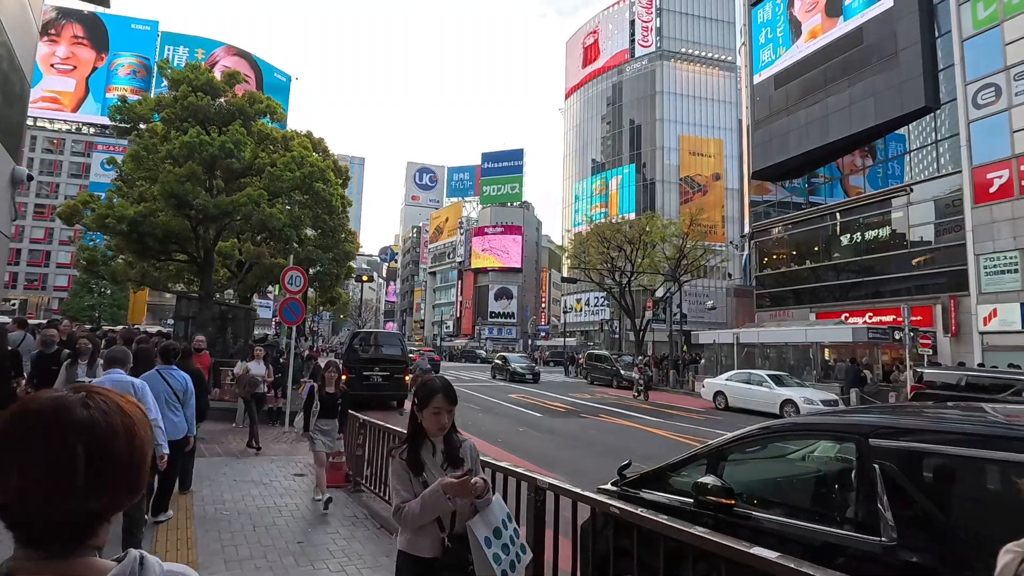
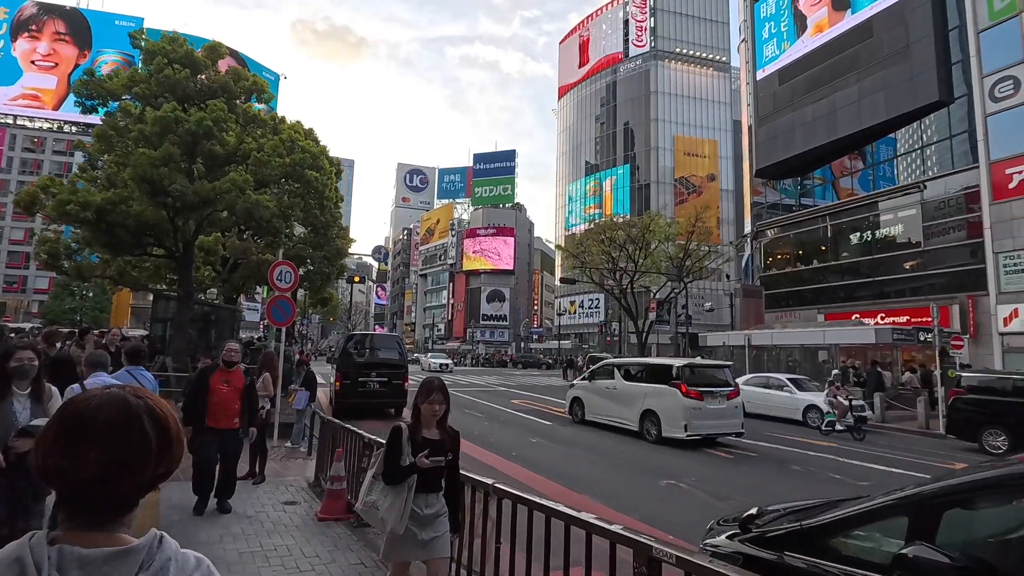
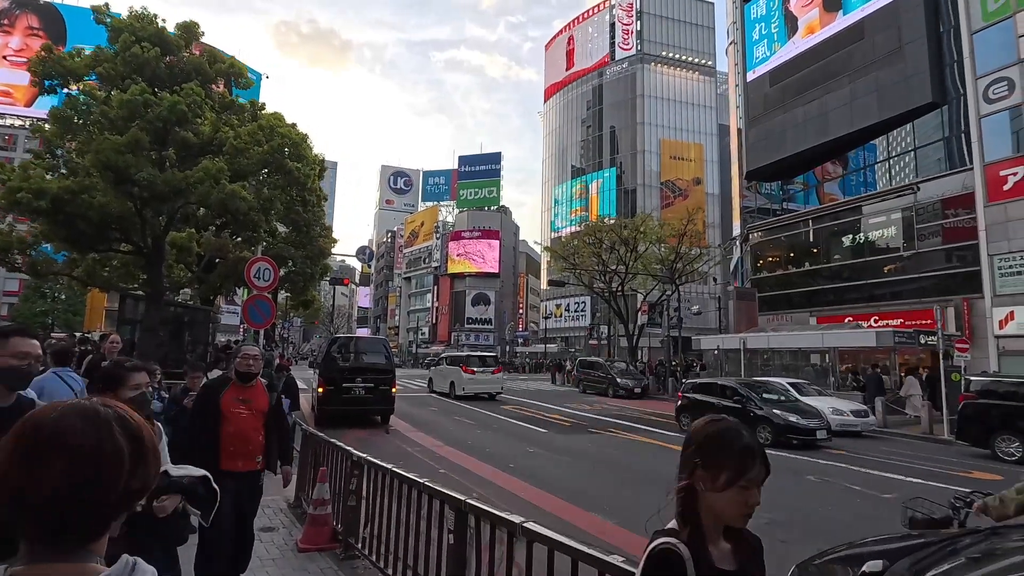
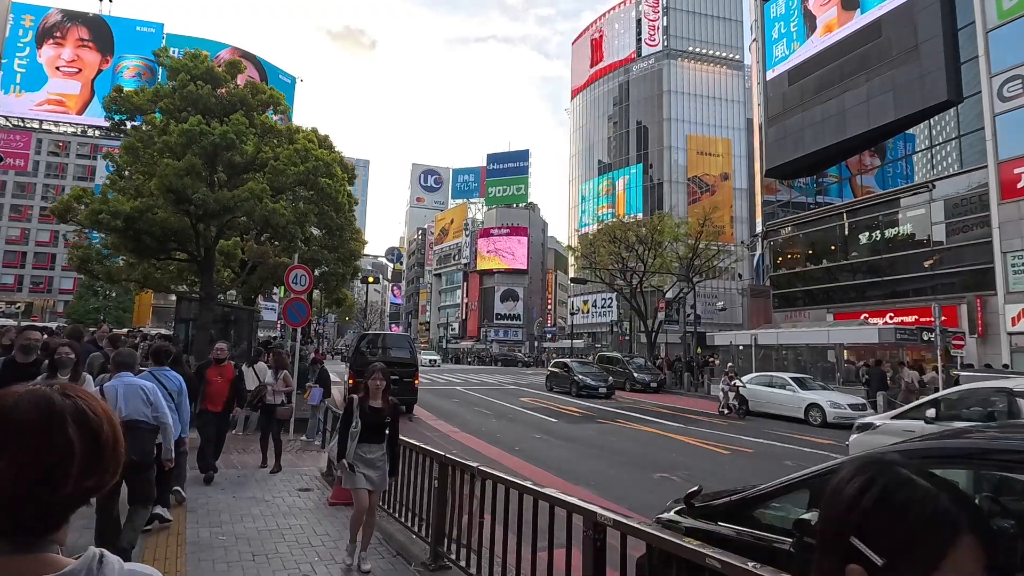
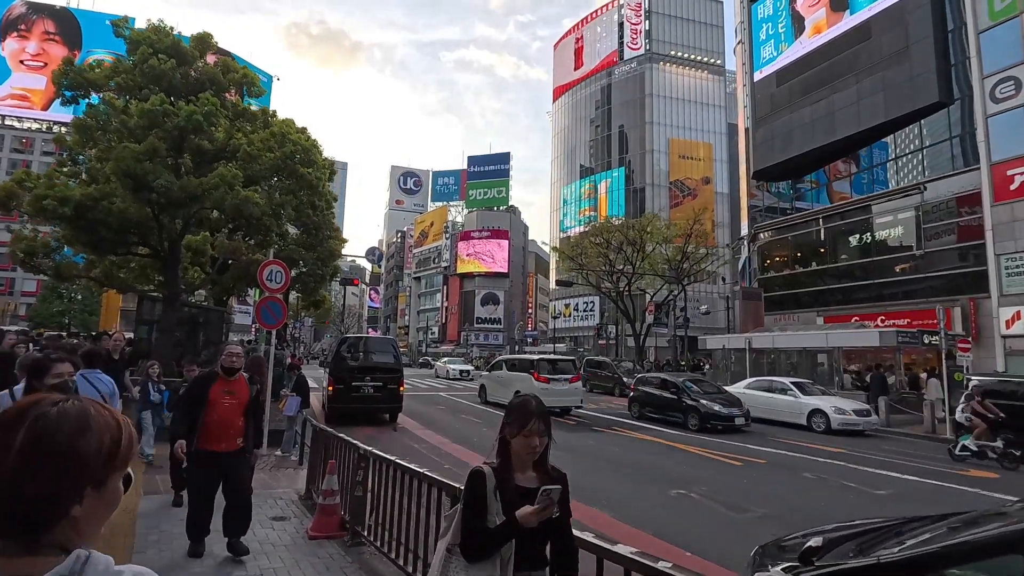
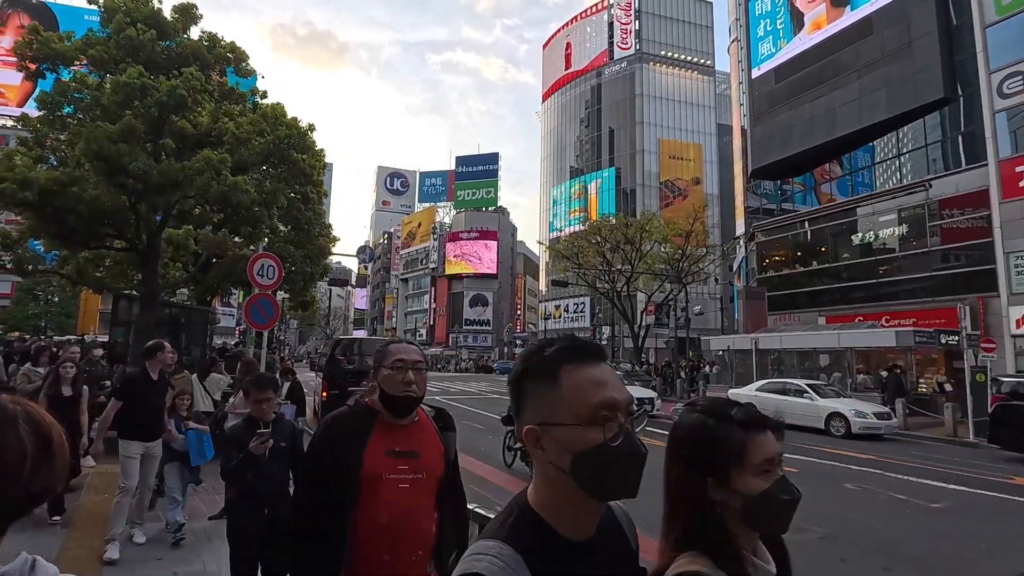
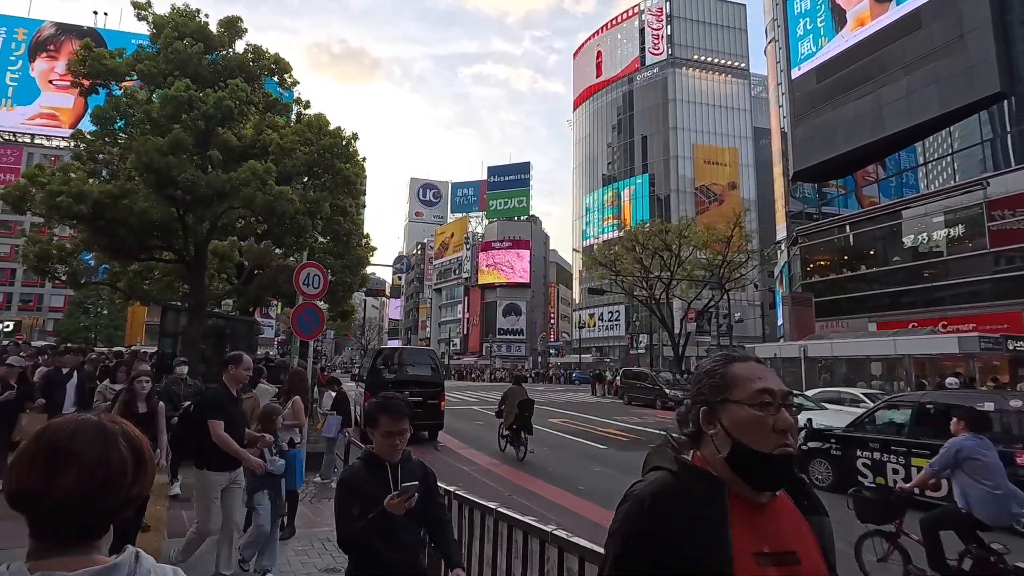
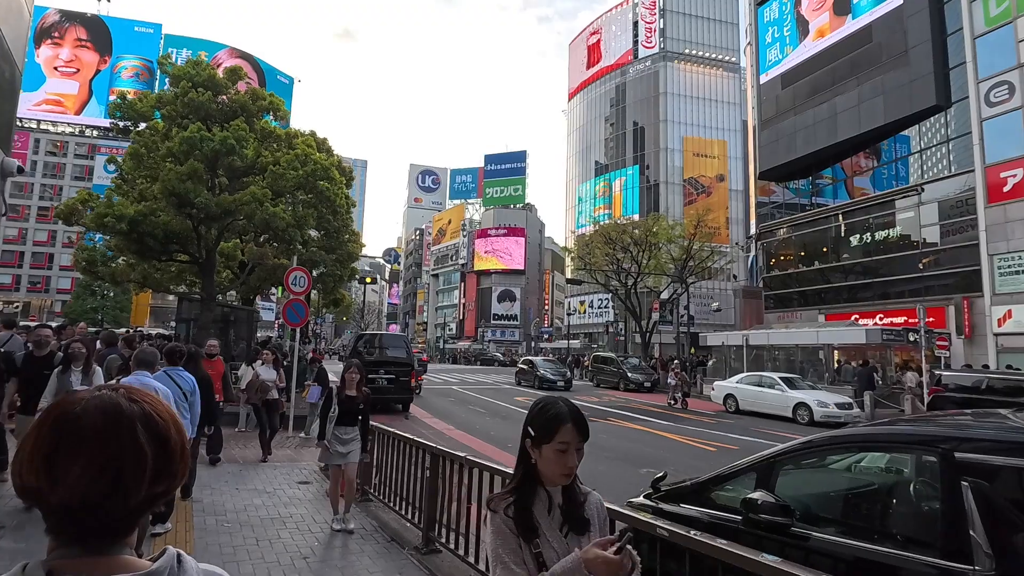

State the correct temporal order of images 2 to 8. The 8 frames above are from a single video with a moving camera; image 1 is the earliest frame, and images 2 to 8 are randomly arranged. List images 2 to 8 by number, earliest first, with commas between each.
8, 4, 2, 5, 3, 6, 7
